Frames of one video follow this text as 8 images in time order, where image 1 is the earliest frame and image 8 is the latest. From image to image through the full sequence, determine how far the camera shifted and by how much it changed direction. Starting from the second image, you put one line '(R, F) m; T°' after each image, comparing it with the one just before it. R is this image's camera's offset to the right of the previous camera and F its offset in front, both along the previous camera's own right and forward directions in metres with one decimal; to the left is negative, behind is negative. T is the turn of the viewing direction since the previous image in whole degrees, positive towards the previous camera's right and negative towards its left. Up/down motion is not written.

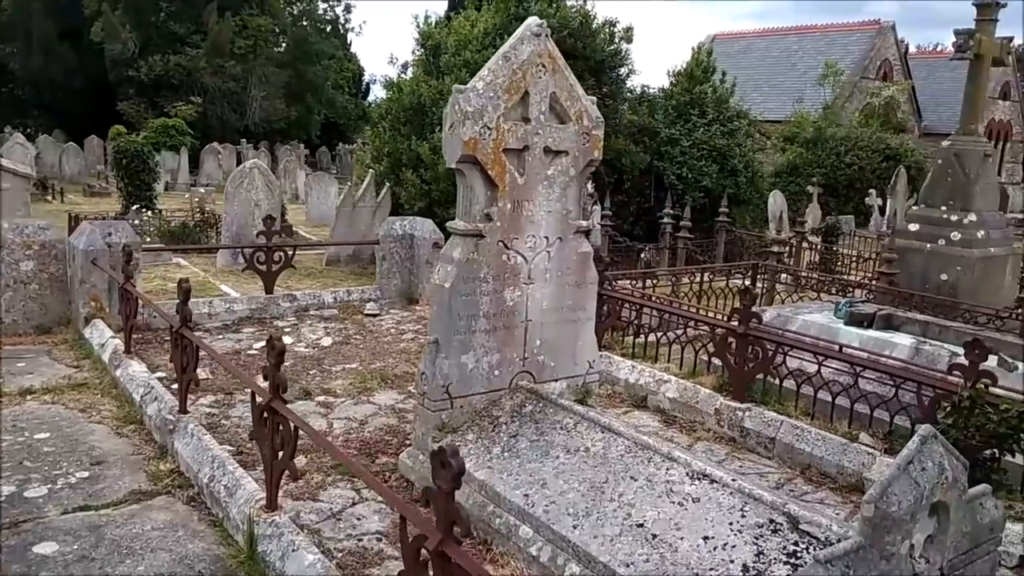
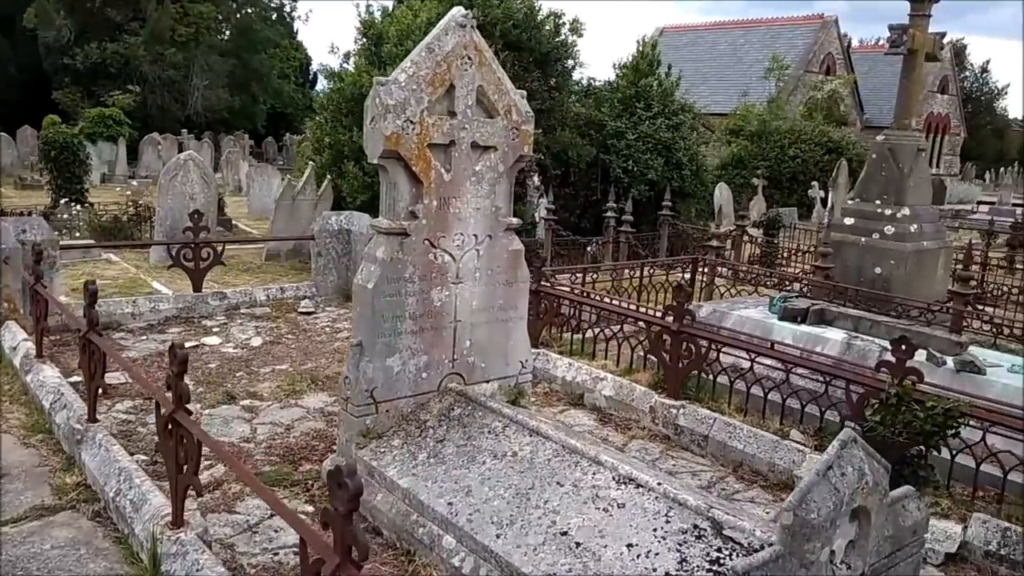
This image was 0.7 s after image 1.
(+0.2, +0.1) m; +3°
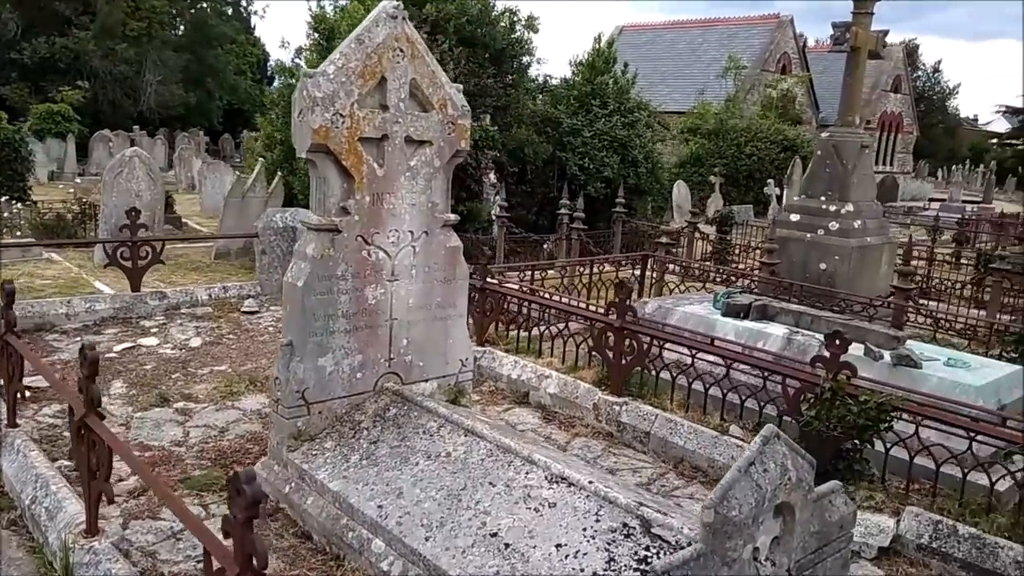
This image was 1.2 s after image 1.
(+0.2, +0.1) m; +3°
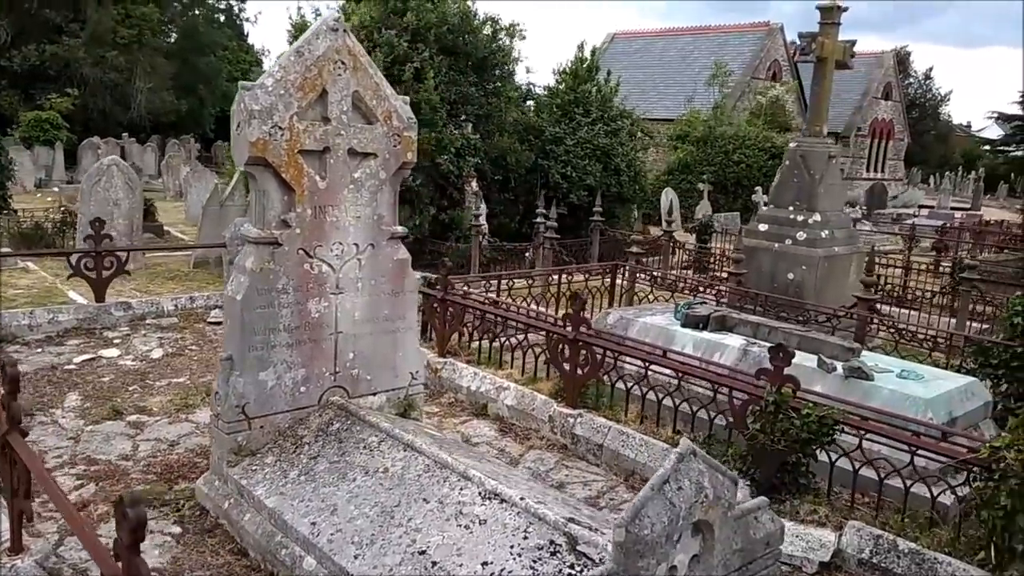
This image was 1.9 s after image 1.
(+0.3, 0.0) m; 0°
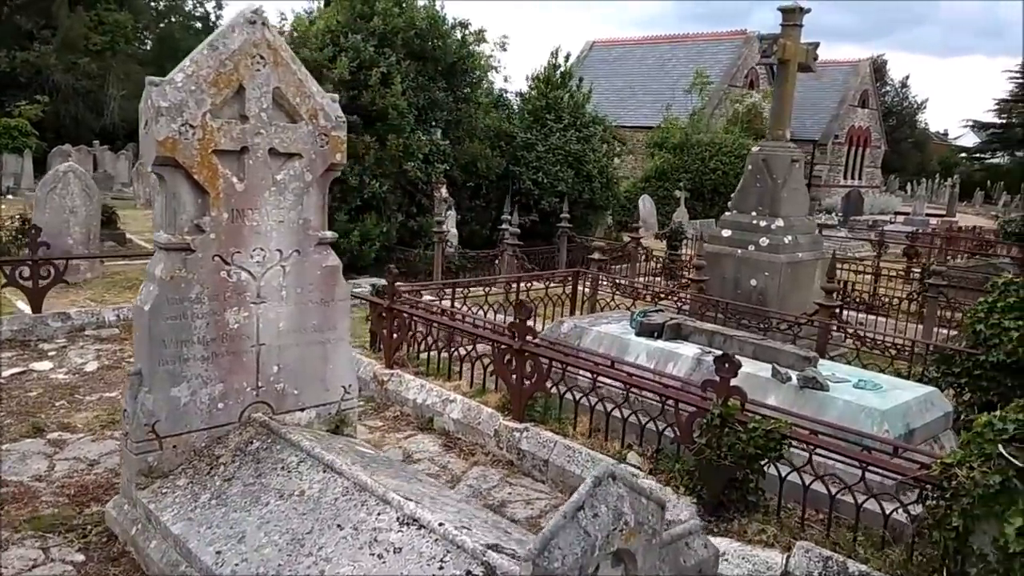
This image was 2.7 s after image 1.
(+0.3, +0.3) m; +1°
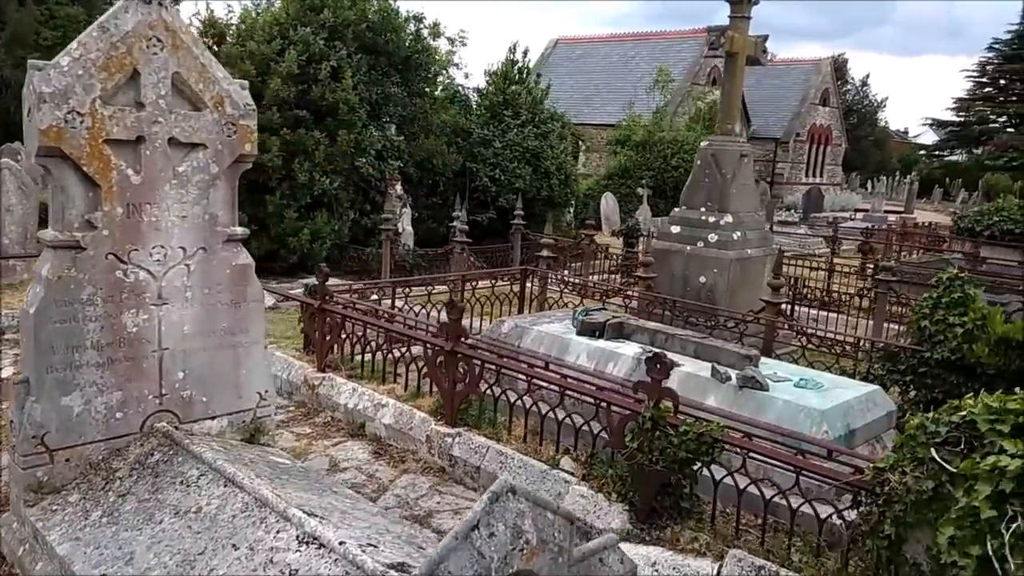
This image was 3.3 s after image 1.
(+0.3, +0.2) m; +2°
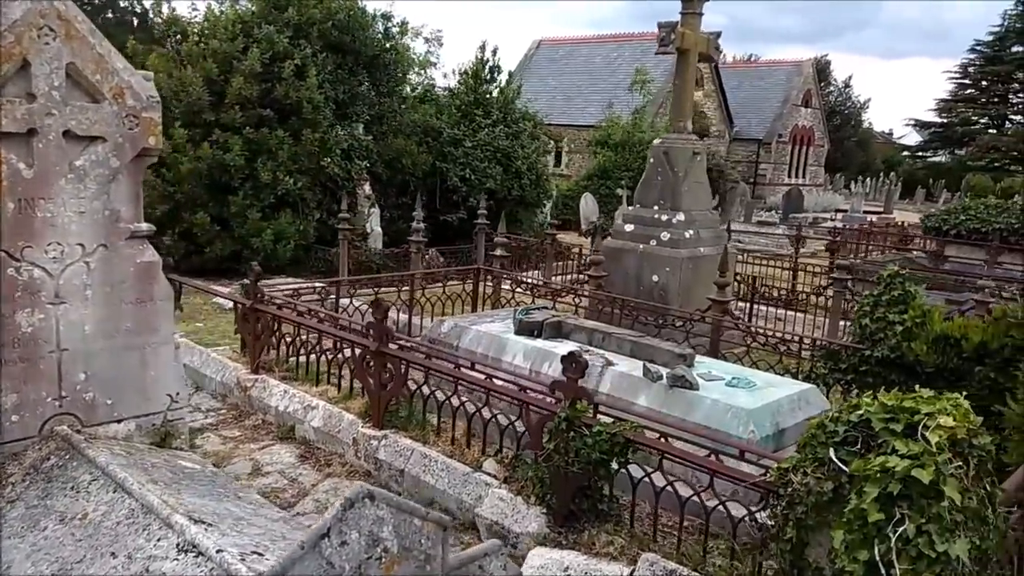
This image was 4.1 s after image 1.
(+0.4, +0.1) m; +1°
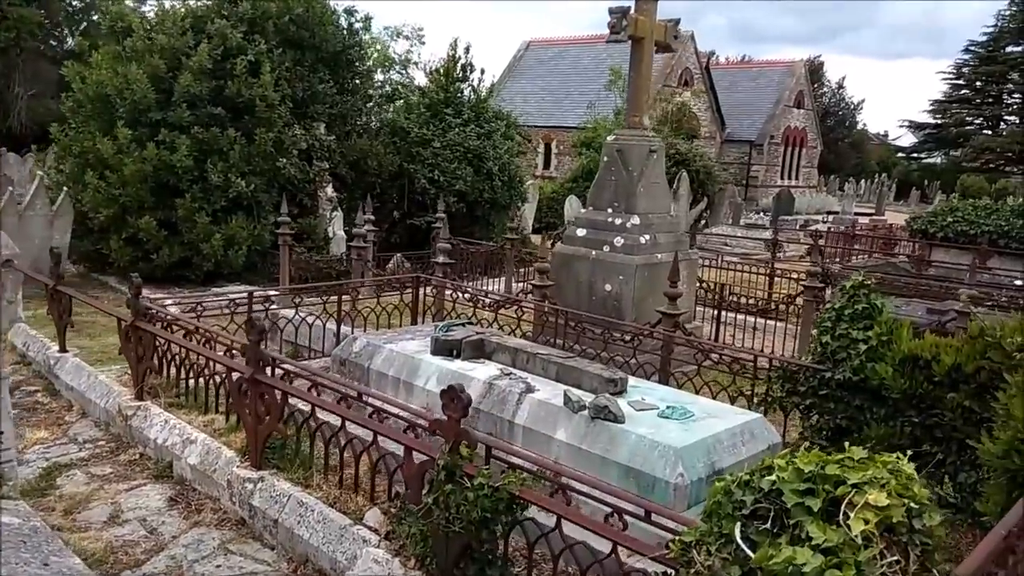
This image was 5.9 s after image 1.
(+0.5, +0.7) m; 0°
